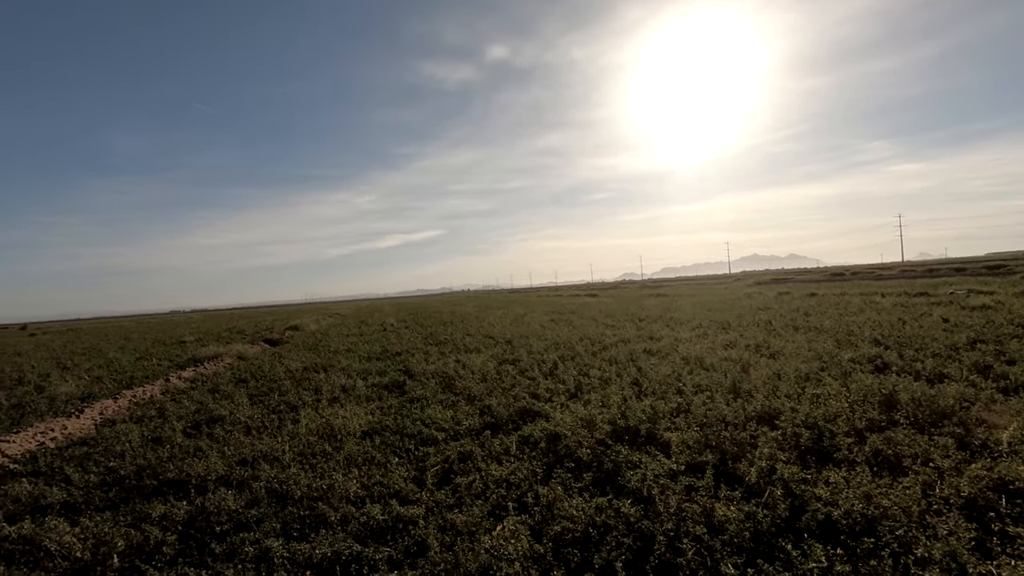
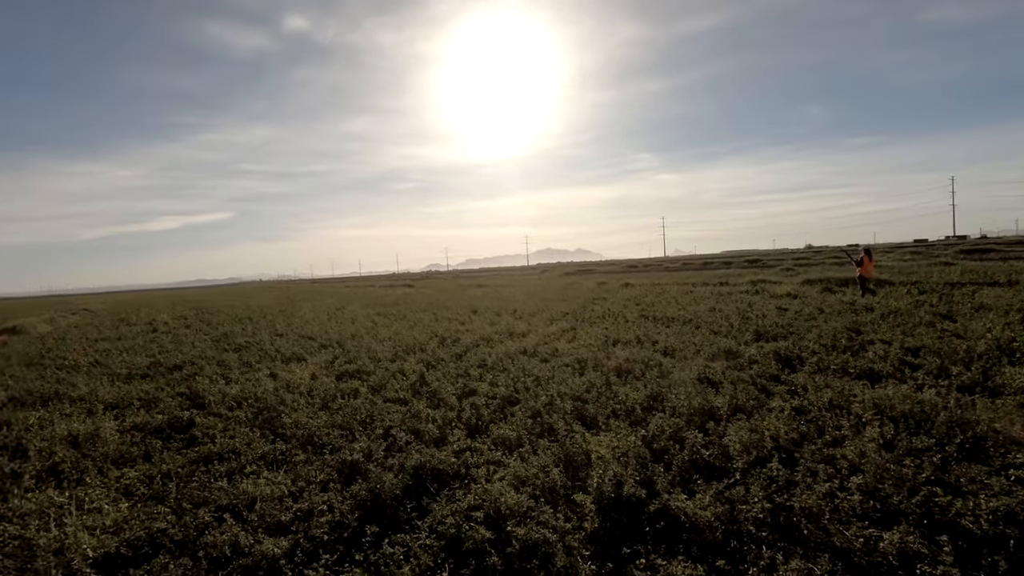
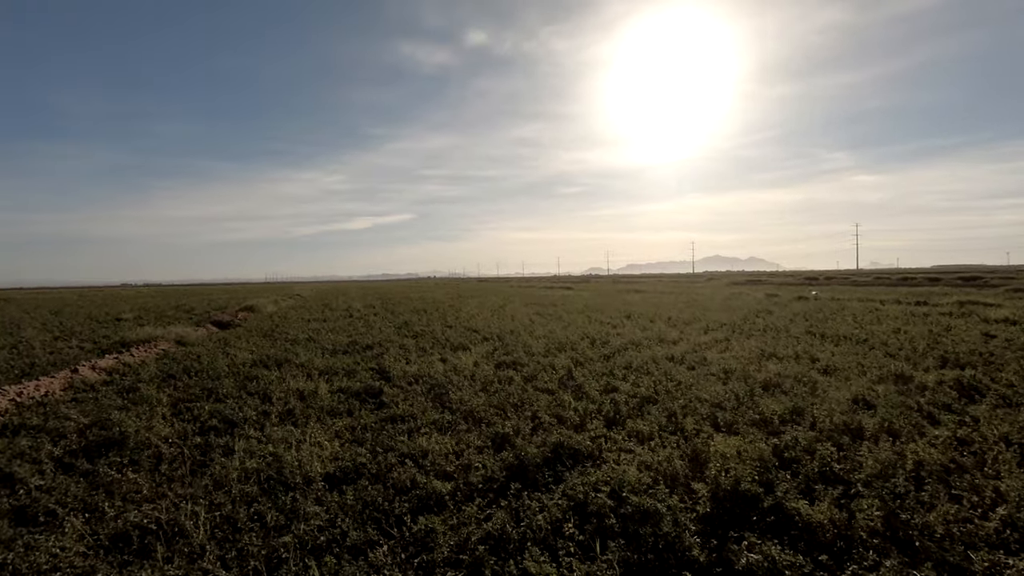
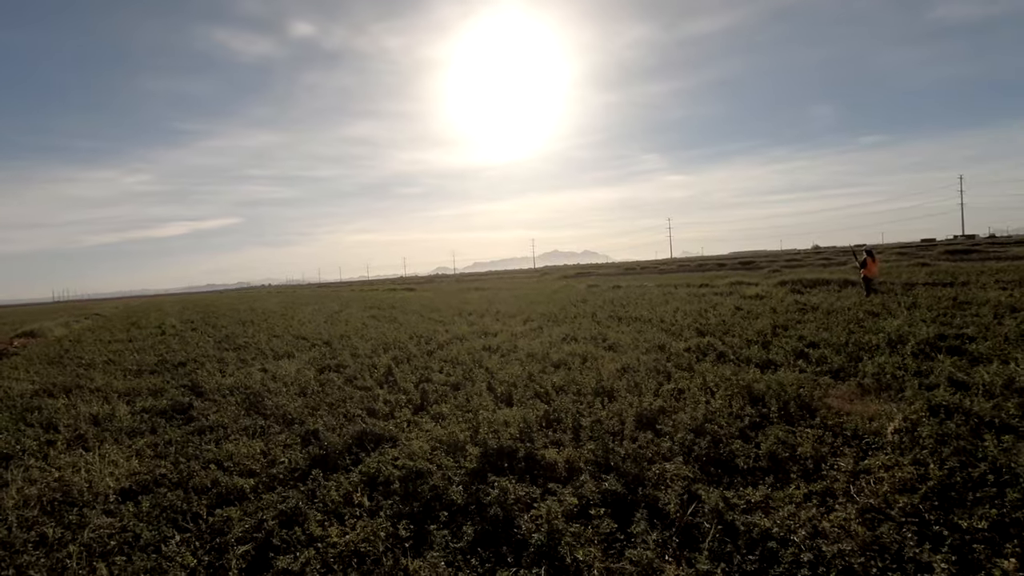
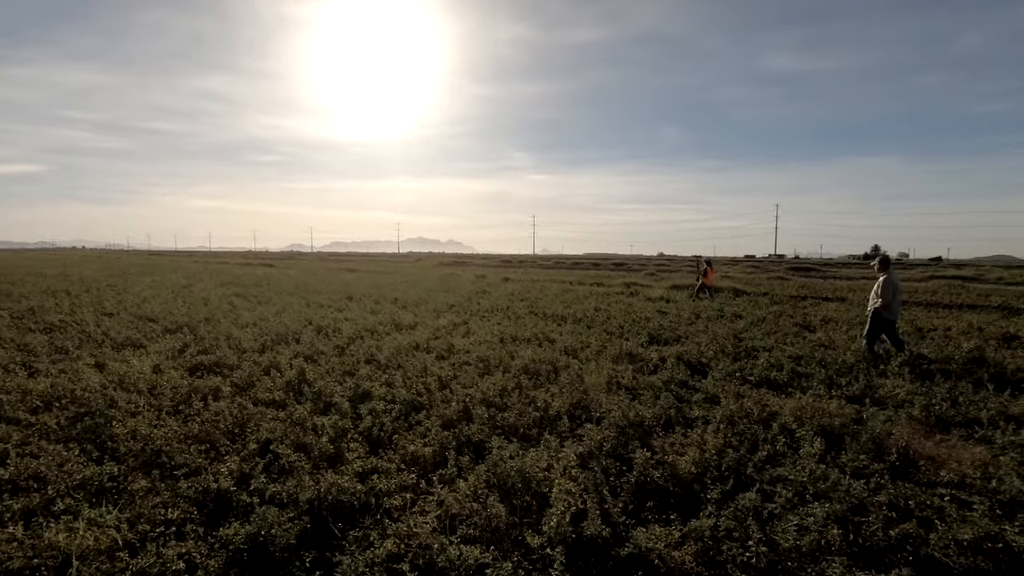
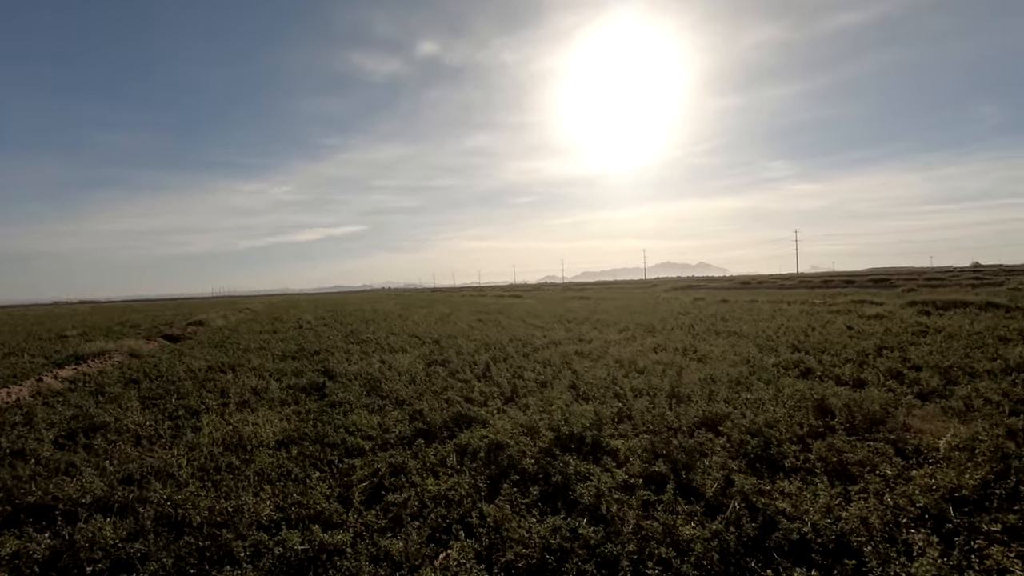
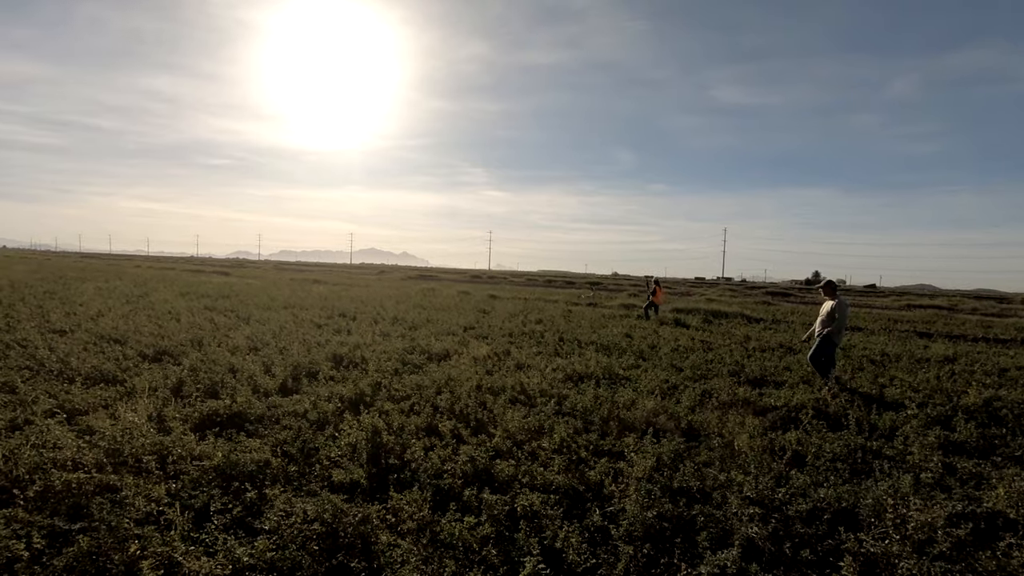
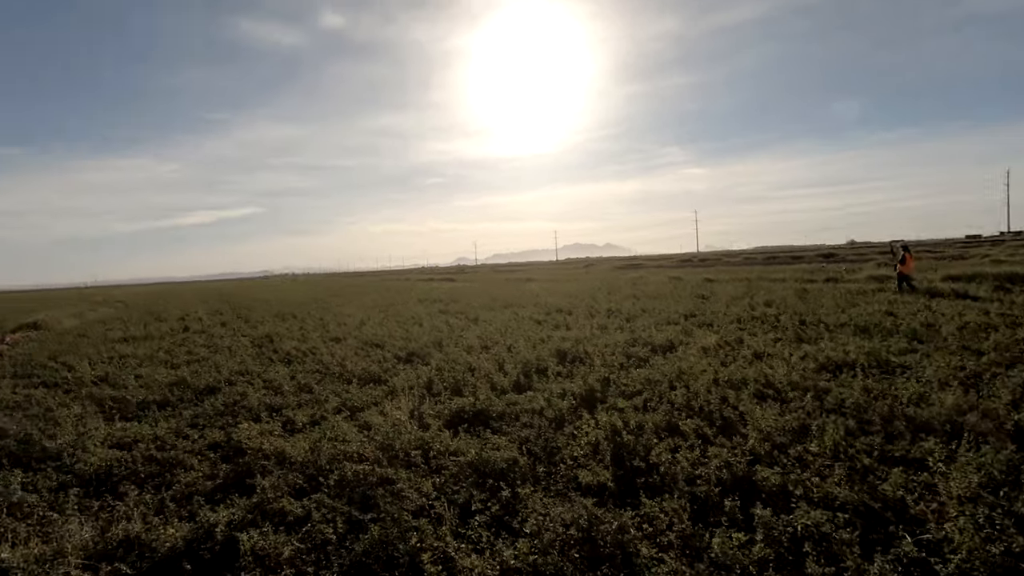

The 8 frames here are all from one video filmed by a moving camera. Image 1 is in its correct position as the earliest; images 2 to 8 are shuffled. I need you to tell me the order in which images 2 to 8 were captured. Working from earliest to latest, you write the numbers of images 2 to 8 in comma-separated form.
6, 4, 3, 2, 5, 7, 8
